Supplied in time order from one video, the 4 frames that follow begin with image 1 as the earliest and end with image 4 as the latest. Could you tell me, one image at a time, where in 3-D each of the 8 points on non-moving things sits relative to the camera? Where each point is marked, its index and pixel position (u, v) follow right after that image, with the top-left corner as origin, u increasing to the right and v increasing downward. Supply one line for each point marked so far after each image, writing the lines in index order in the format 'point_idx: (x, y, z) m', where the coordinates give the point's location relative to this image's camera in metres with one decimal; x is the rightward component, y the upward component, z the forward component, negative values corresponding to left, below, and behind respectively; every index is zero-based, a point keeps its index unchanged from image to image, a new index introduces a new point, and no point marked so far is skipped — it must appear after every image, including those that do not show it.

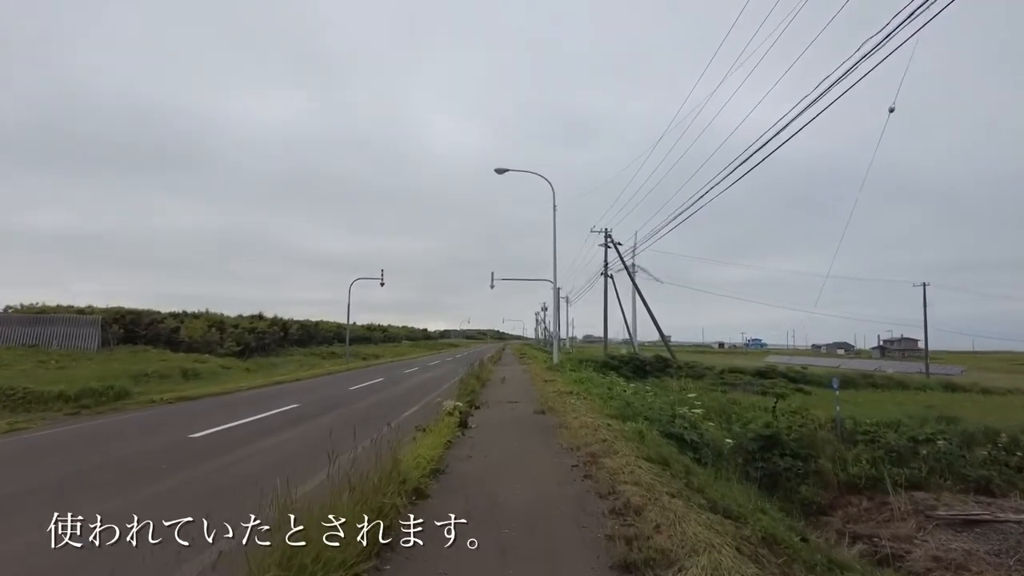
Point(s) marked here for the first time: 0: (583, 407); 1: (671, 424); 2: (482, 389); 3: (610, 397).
0: (+1.1, -1.9, +9.6) m
1: (+2.4, -2.1, +9.1) m
2: (-0.7, -2.3, +13.2) m
3: (+1.8, -2.1, +11.1) m
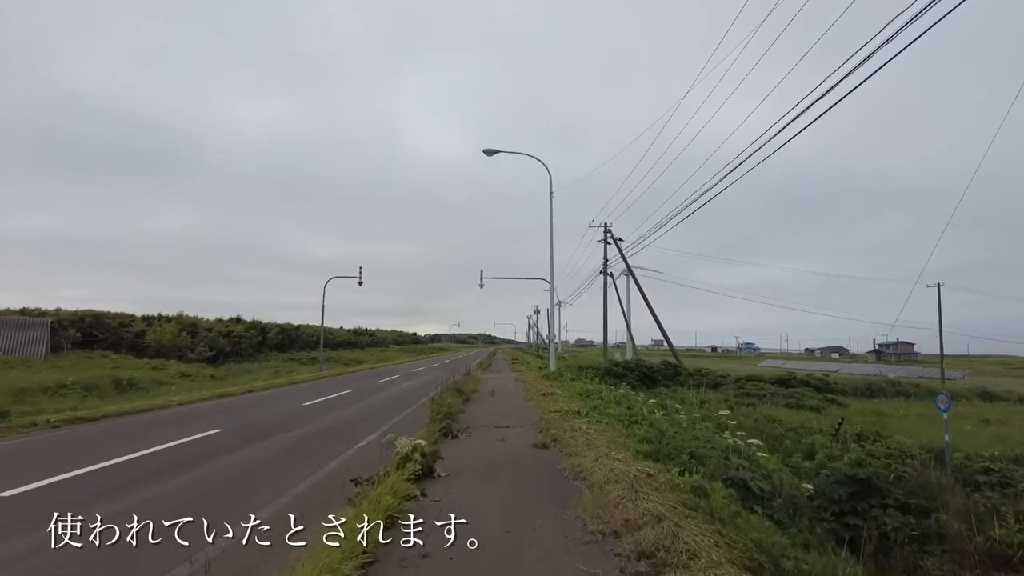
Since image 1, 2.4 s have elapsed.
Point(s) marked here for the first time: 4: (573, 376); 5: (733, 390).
0: (+1.0, -1.7, +6.9) m
1: (+2.3, -1.9, +6.4) m
2: (-0.9, -2.1, +10.5) m
3: (+1.6, -1.9, +8.4) m
4: (+1.9, -2.7, +18.3) m
5: (+7.0, -3.2, +19.0) m
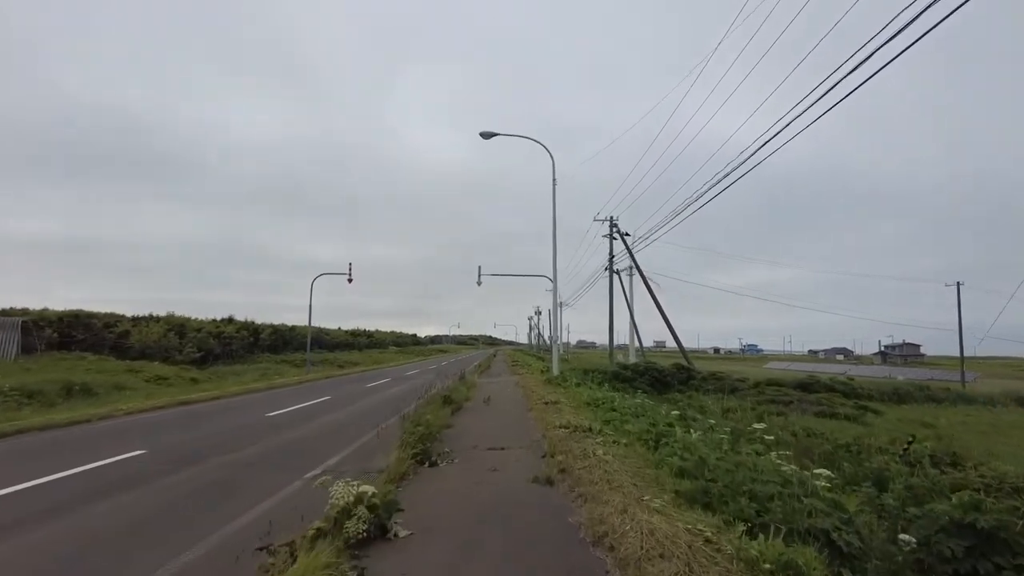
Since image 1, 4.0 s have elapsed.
0: (+1.0, -1.6, +5.1) m
1: (+2.2, -1.7, +4.6) m
2: (-0.9, -2.0, +8.7) m
3: (+1.6, -1.7, +6.7) m
4: (+1.8, -2.6, +16.6) m
5: (+7.0, -3.1, +17.2) m
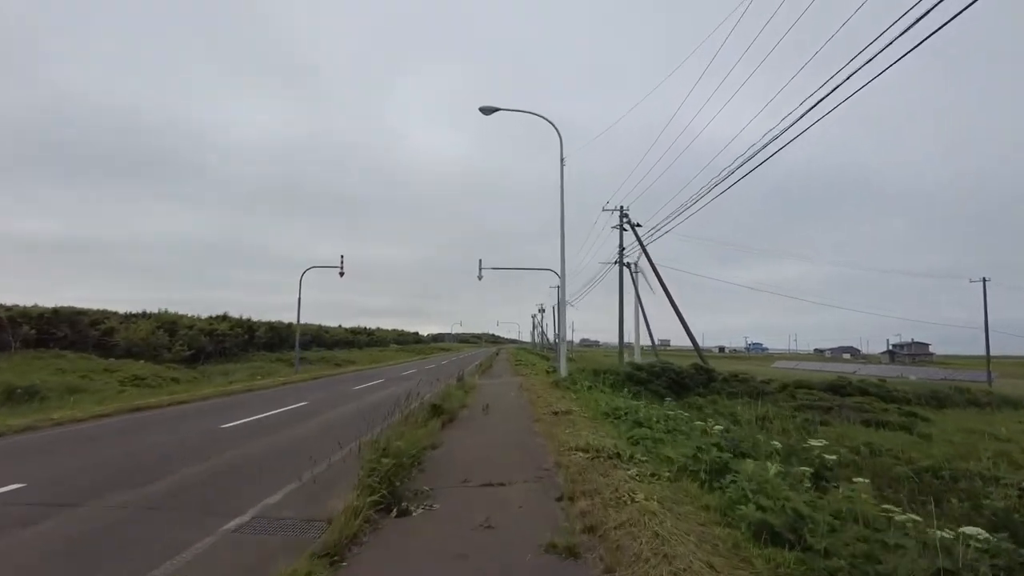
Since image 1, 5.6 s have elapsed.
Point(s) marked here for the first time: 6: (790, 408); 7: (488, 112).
0: (+1.0, -1.4, +3.3) m
1: (+2.2, -1.6, +2.8) m
2: (-0.9, -1.8, +6.9) m
3: (+1.6, -1.5, +4.9) m
4: (+1.9, -2.4, +14.8) m
5: (+7.1, -2.9, +15.4) m
6: (+6.3, -2.7, +13.7) m
7: (-0.7, +4.7, +16.1) m
